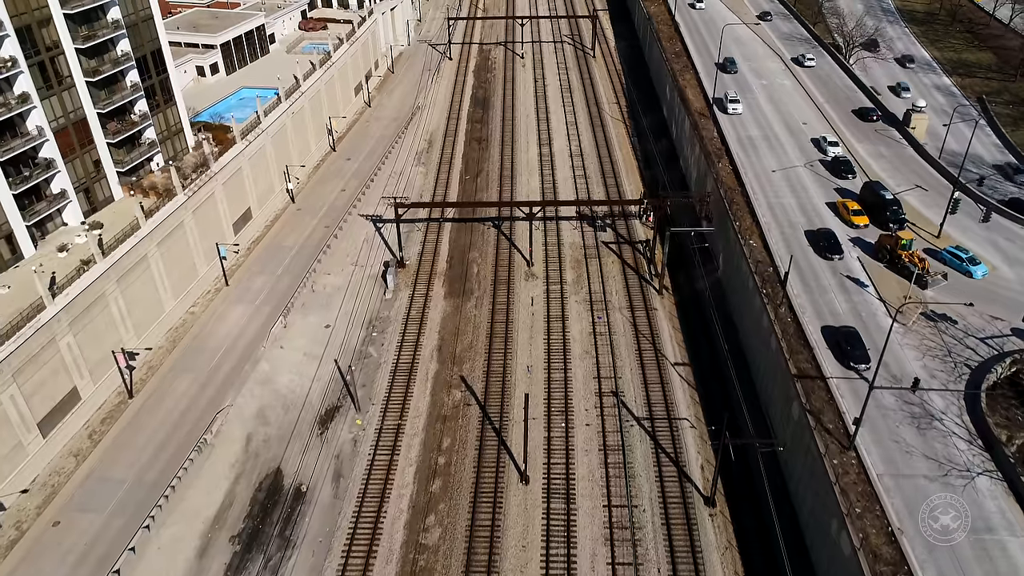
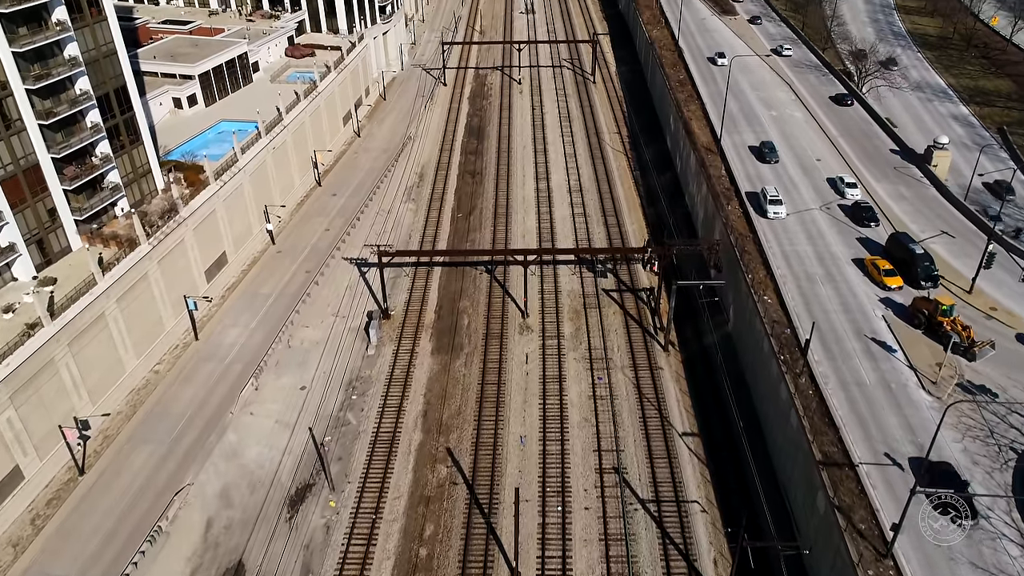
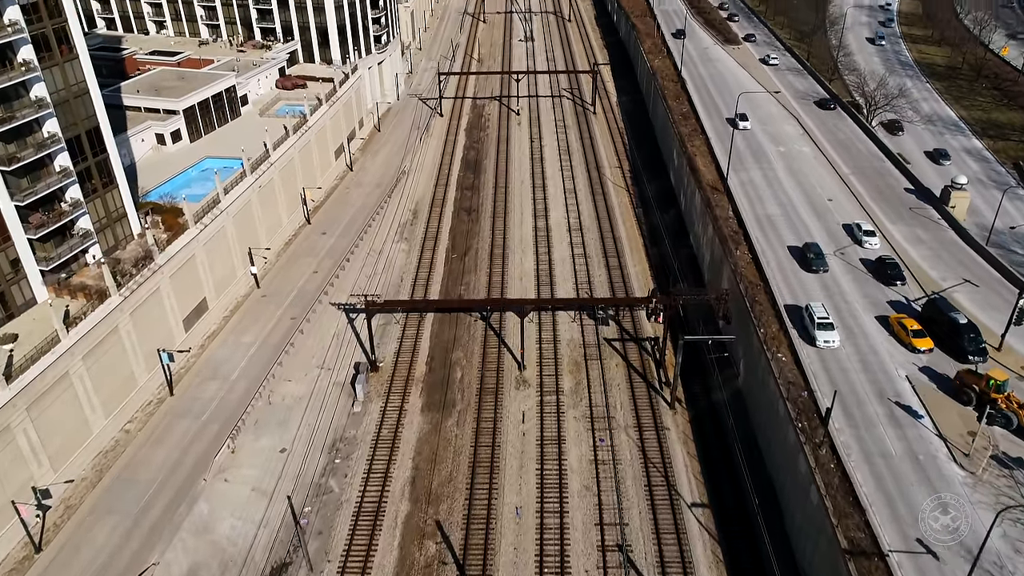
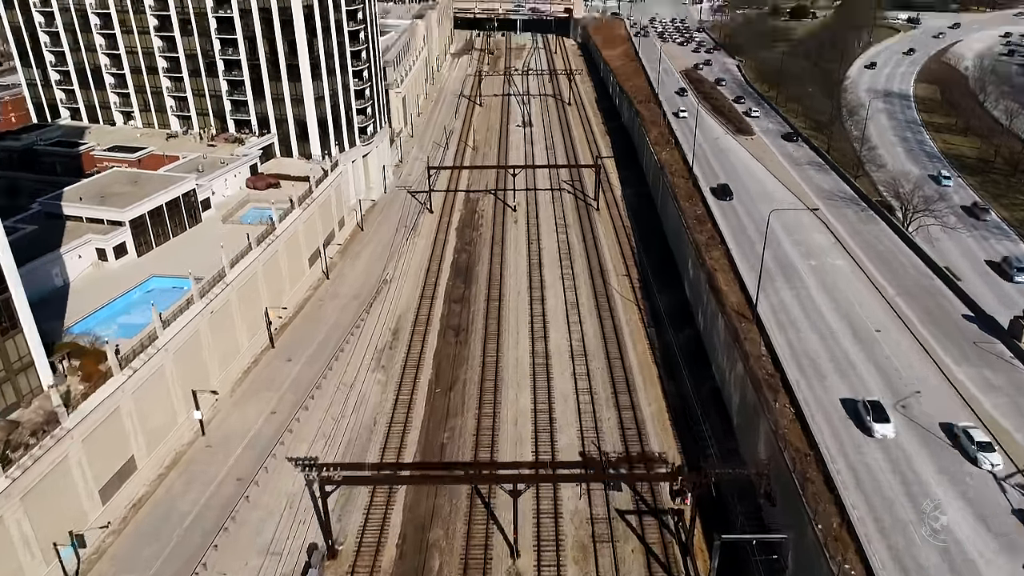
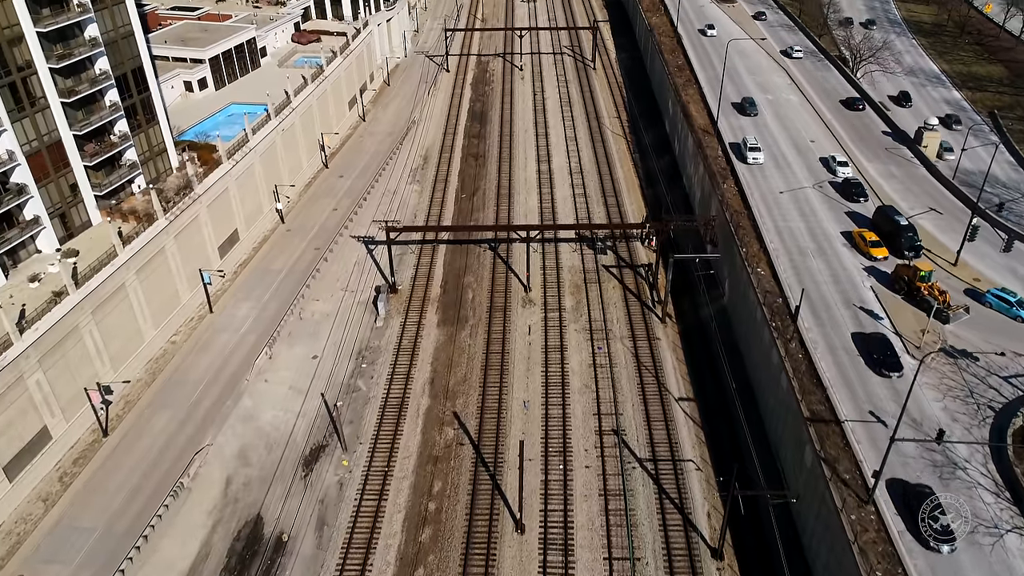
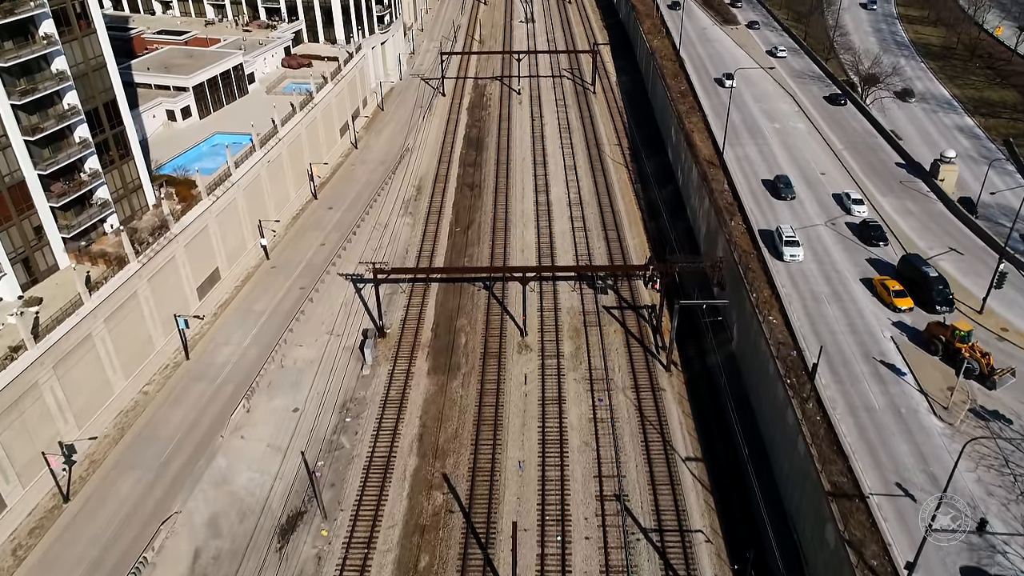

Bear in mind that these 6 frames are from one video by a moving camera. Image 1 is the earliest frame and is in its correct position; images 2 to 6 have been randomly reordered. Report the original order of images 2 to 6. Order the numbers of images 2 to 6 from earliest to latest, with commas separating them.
5, 2, 6, 3, 4
